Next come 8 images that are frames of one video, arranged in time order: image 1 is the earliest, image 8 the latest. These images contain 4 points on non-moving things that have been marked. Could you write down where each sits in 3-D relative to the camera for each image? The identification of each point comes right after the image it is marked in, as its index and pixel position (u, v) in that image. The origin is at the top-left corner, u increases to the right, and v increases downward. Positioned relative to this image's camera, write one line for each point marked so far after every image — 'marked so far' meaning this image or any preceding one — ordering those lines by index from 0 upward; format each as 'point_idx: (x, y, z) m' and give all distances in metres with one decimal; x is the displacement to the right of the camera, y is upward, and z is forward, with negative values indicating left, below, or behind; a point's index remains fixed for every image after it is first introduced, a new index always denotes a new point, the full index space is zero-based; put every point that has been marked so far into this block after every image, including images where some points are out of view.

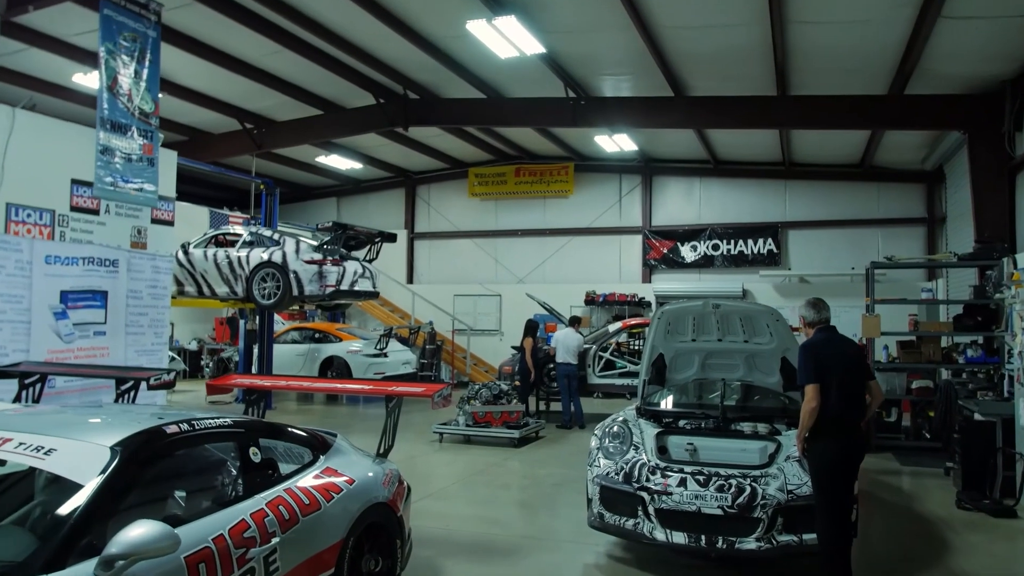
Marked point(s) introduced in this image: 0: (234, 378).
0: (-2.0, -0.7, +5.1) m
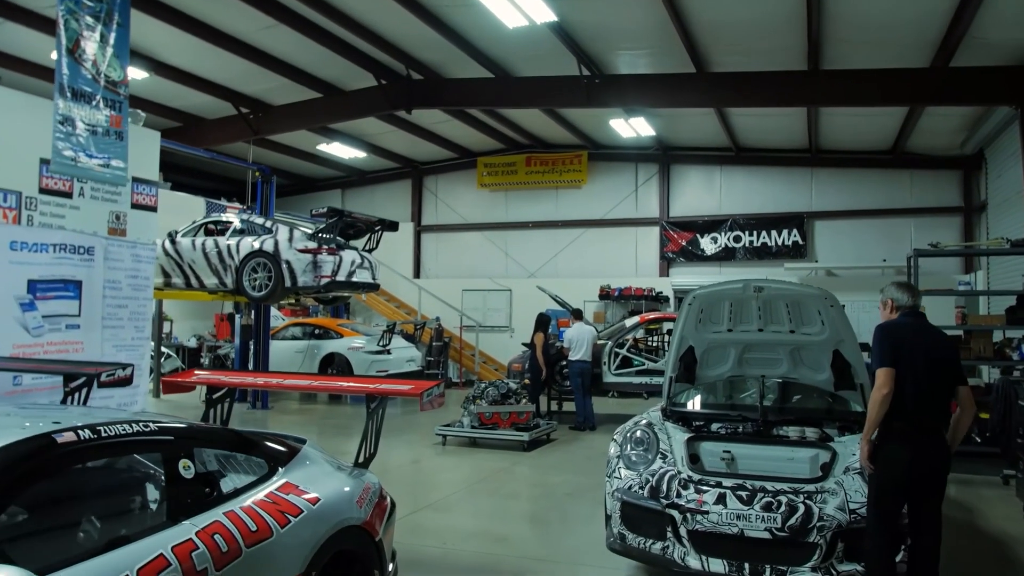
0: (-2.0, -0.5, +4.4) m
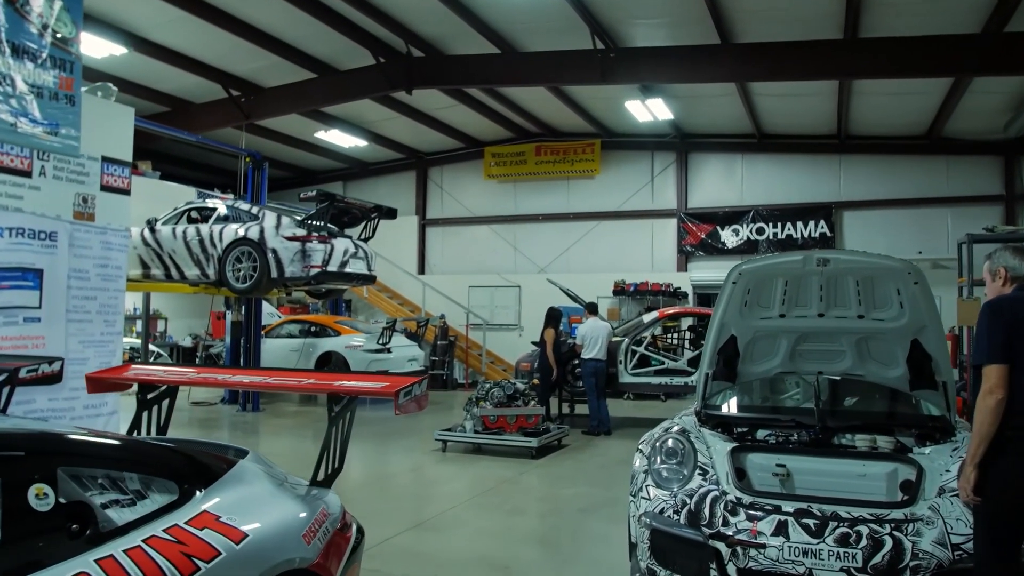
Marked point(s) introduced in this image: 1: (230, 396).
0: (-2.0, -0.4, +3.6) m
1: (-5.1, -1.9, +12.7) m
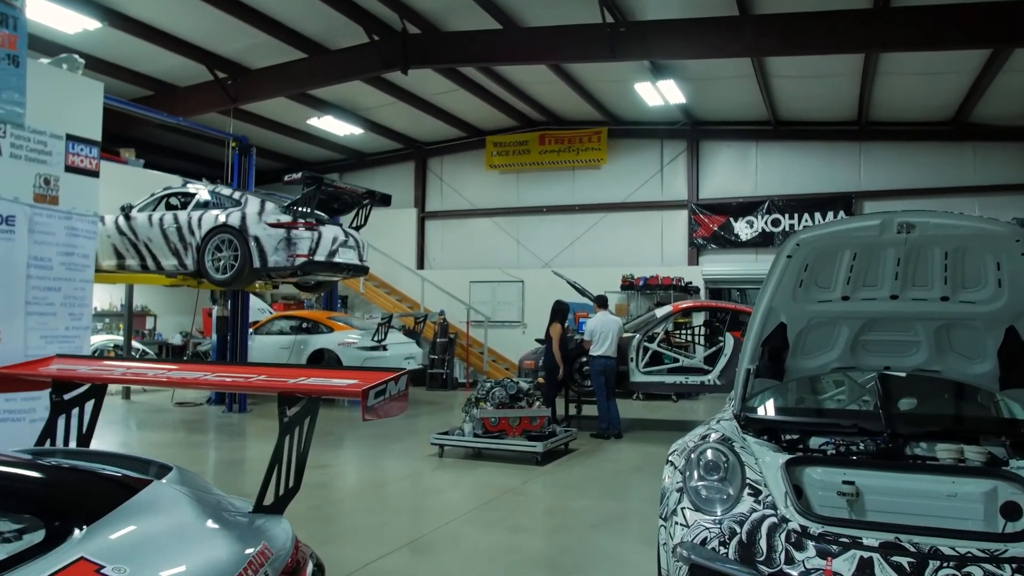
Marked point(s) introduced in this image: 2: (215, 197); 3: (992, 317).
0: (-2.0, -0.3, +3.0) m
1: (-5.0, -1.9, +12.1) m
2: (-3.3, +1.0, +8.0) m
3: (+1.9, -0.1, +2.8) m
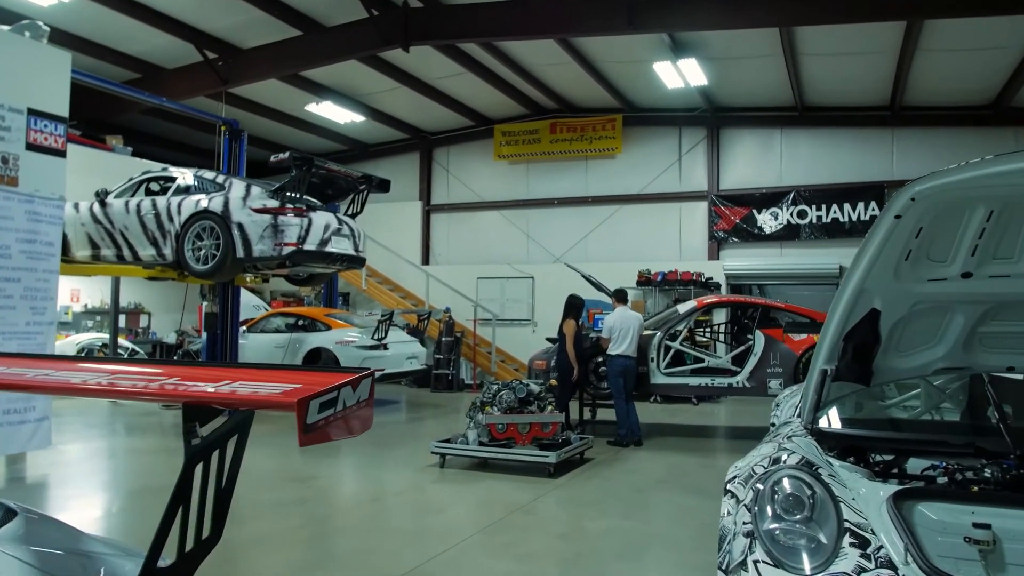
0: (-1.9, -0.2, +2.3) m
1: (-4.9, -1.8, +11.4) m
2: (-3.2, +1.1, +7.3) m
3: (+1.9, 0.0, +2.0) m
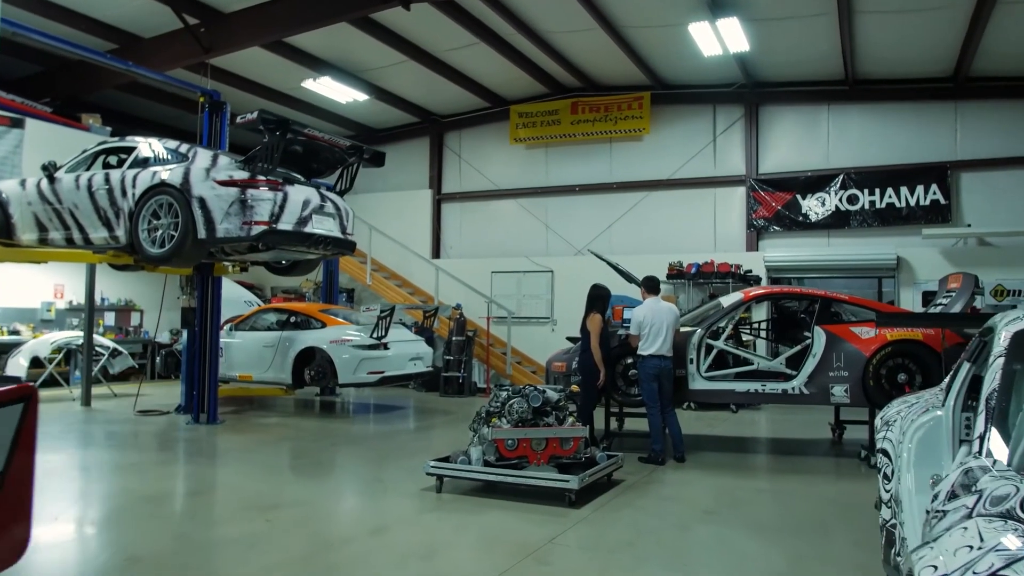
0: (-2.0, -0.1, +1.2) m
1: (-4.6, -1.7, +10.4) m
2: (-3.1, +1.2, +6.2) m
3: (+1.9, +0.1, +0.8) m
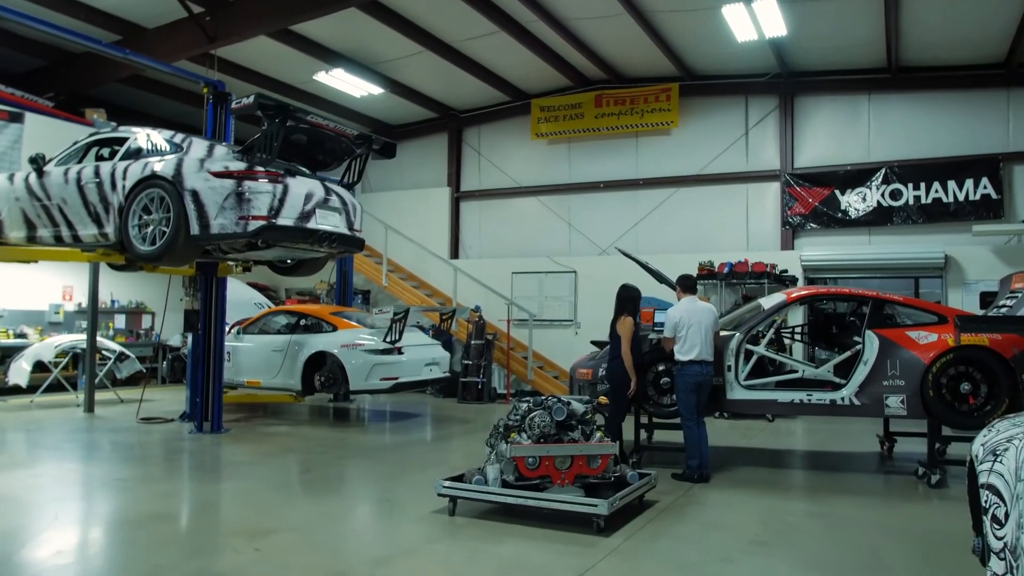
0: (-1.9, -0.1, +0.7) m
1: (-4.3, -1.7, +10.0) m
2: (-3.0, +1.2, +5.8) m
3: (+1.9, +0.1, +0.2) m
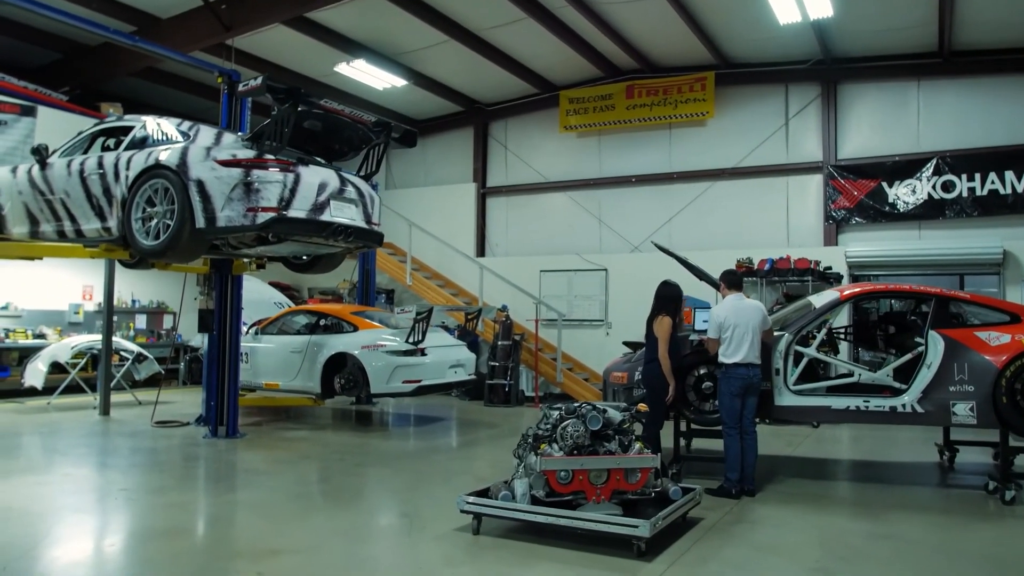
0: (-1.9, -0.1, +0.4) m
1: (-4.0, -1.7, +9.7) m
2: (-2.7, +1.2, +5.5) m
3: (+1.9, +0.1, -0.3) m
